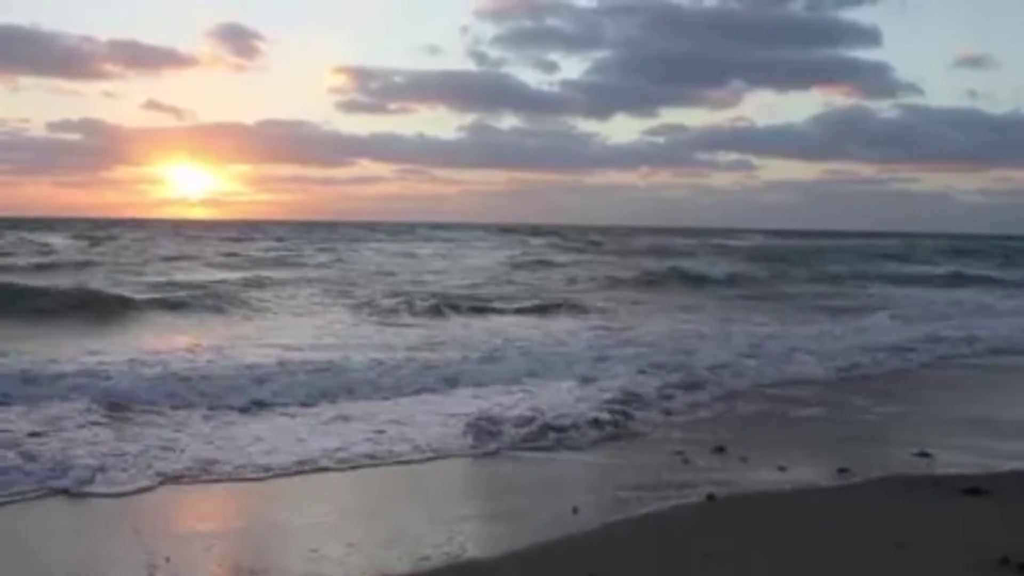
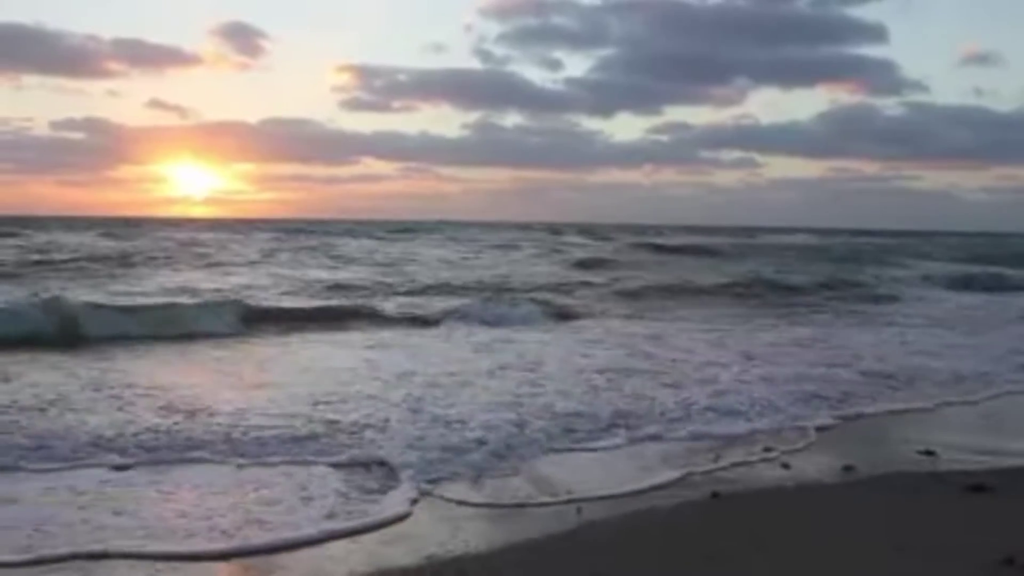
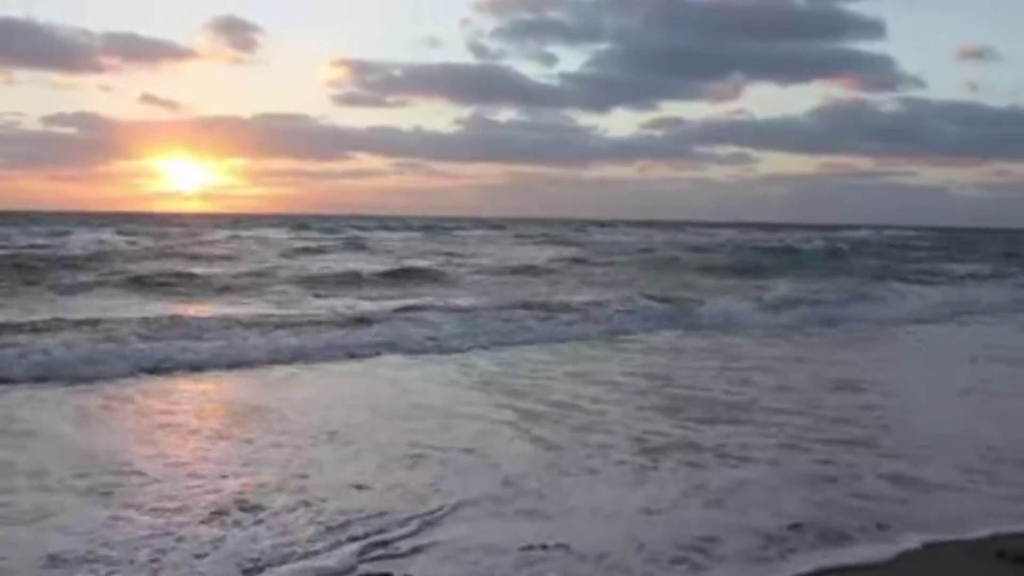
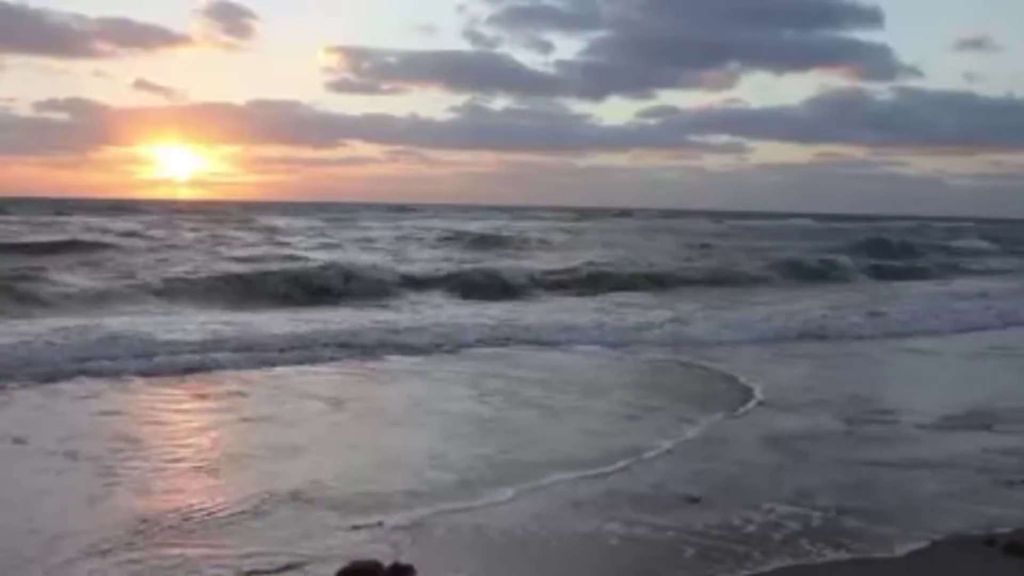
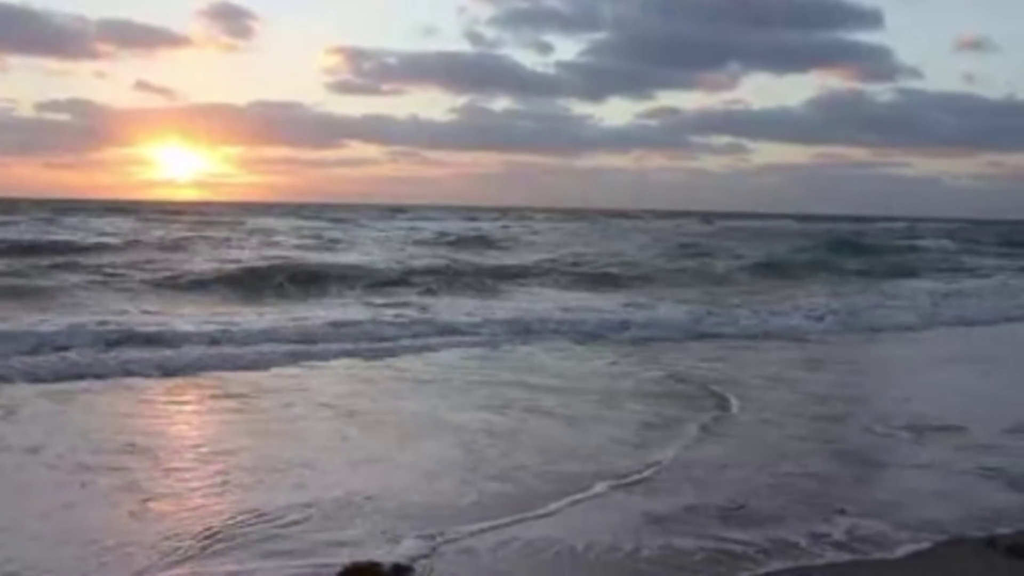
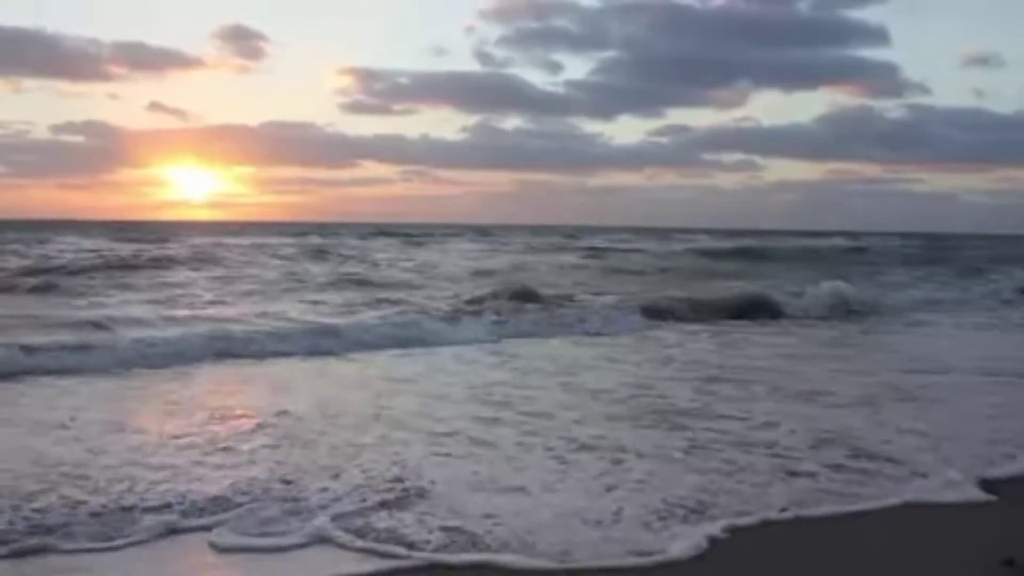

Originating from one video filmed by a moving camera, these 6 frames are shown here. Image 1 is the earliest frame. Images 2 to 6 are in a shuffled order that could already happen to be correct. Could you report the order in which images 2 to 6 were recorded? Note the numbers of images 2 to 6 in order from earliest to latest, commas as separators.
2, 6, 3, 5, 4
